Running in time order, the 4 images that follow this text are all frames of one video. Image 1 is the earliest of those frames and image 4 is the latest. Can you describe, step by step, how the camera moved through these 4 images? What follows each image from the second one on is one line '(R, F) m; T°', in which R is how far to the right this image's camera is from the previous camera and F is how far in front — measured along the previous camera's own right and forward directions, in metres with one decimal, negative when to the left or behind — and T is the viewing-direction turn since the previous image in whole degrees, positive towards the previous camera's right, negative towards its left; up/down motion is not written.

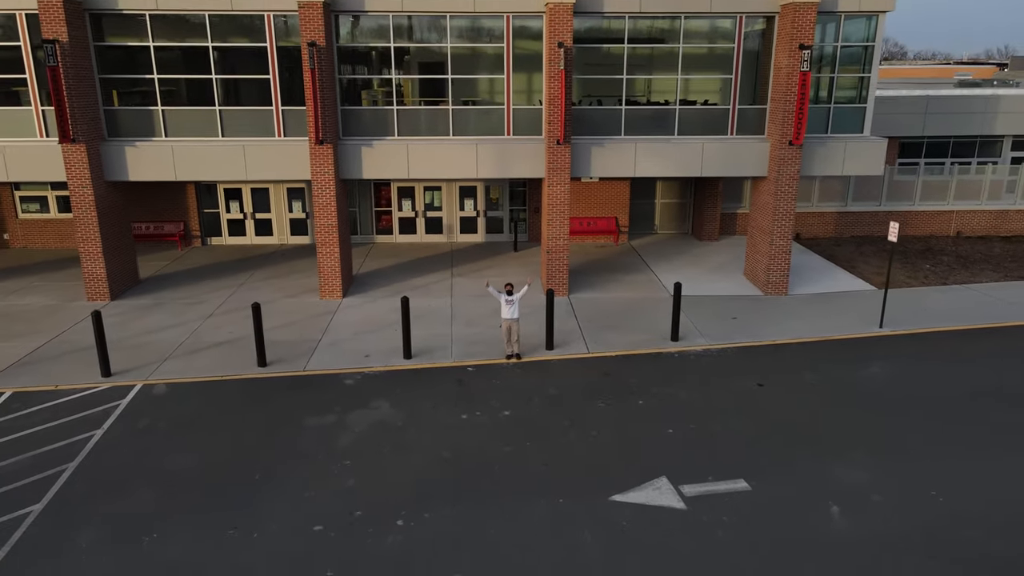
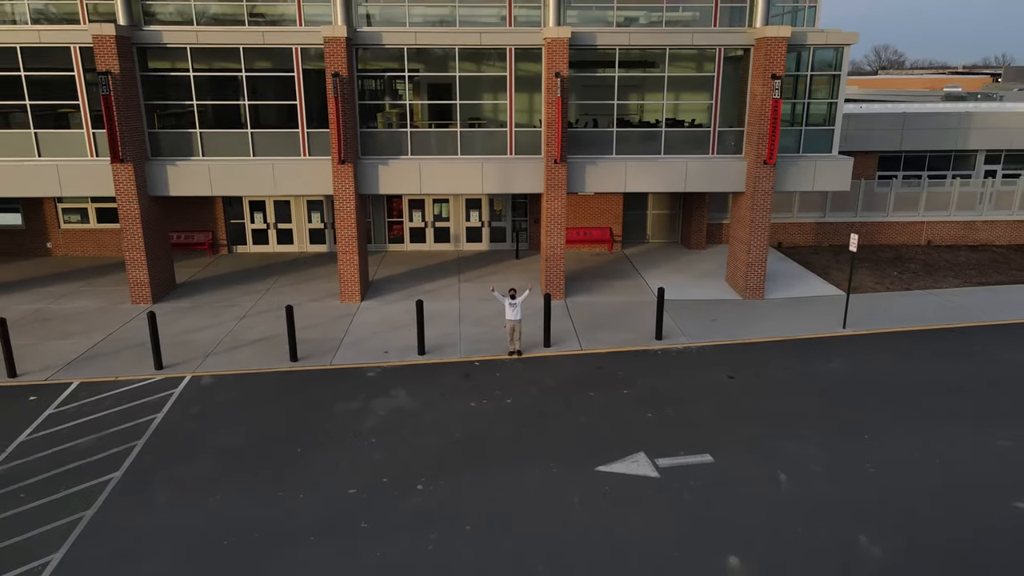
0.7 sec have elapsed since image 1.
(0.0, -1.5) m; 0°
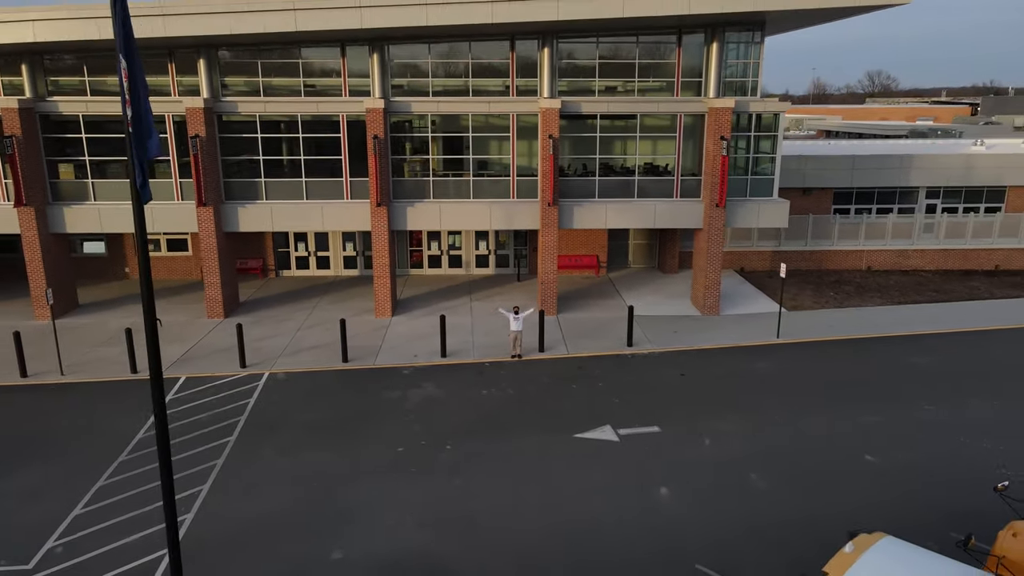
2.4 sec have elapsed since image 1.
(0.0, -3.7) m; 0°
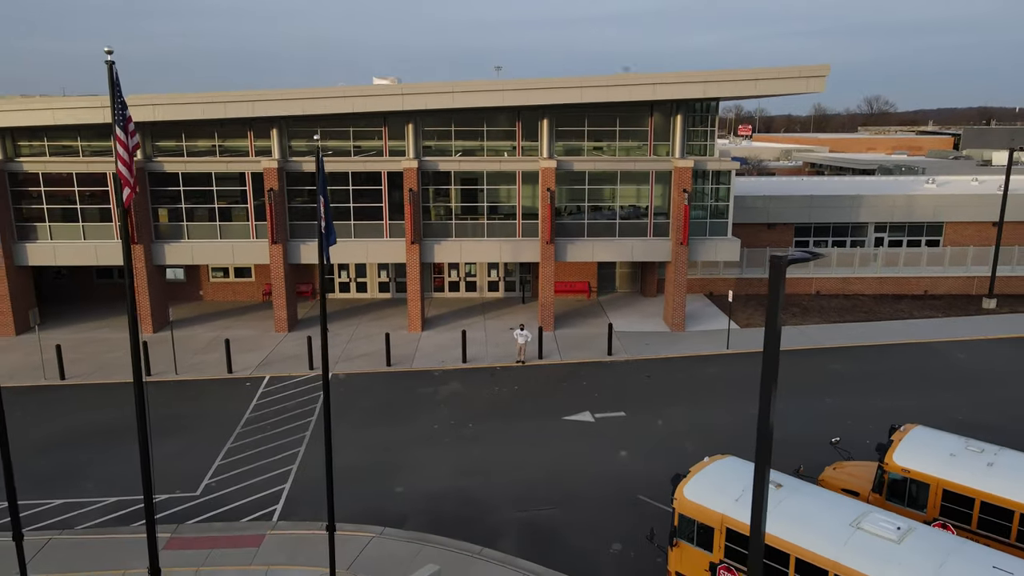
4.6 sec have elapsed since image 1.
(+0.1, -4.8) m; -1°
